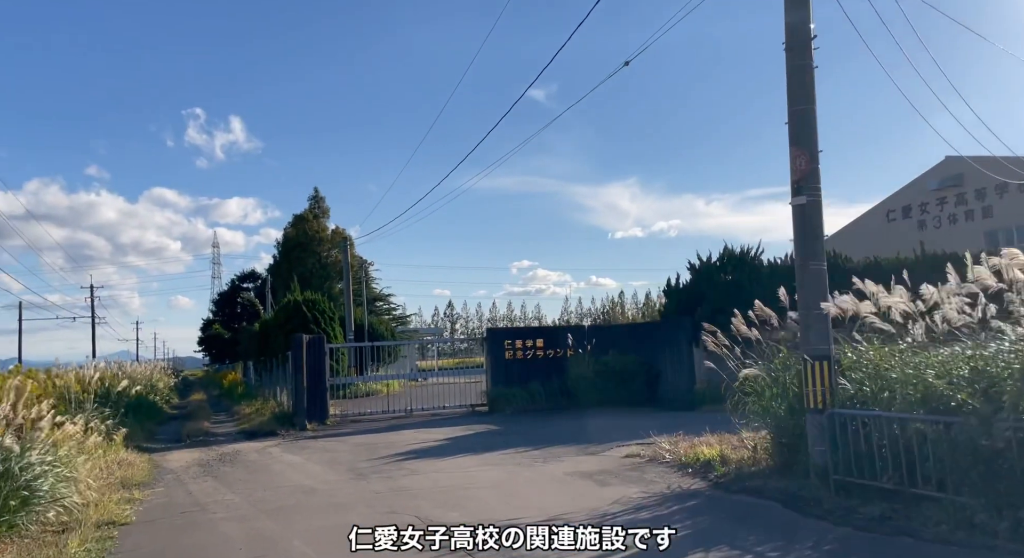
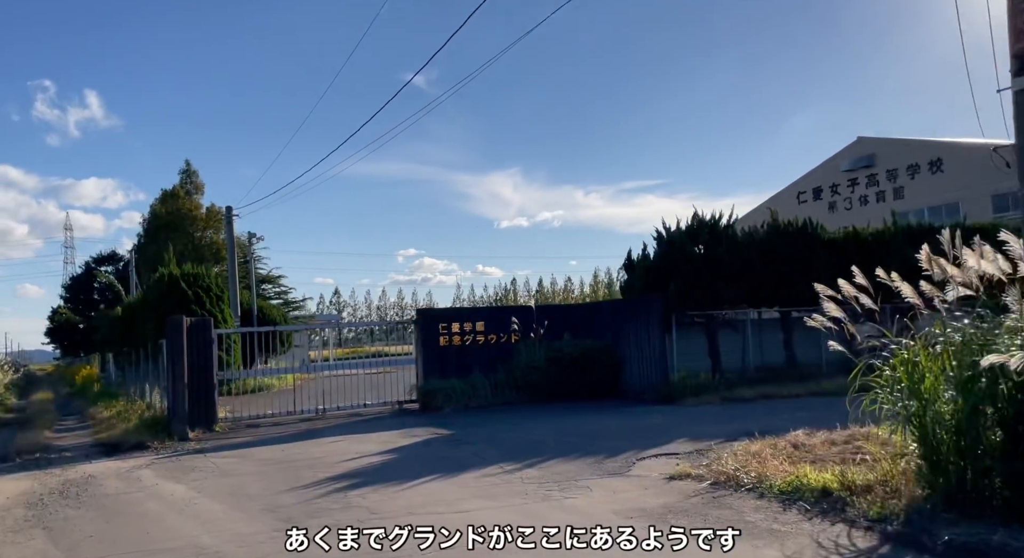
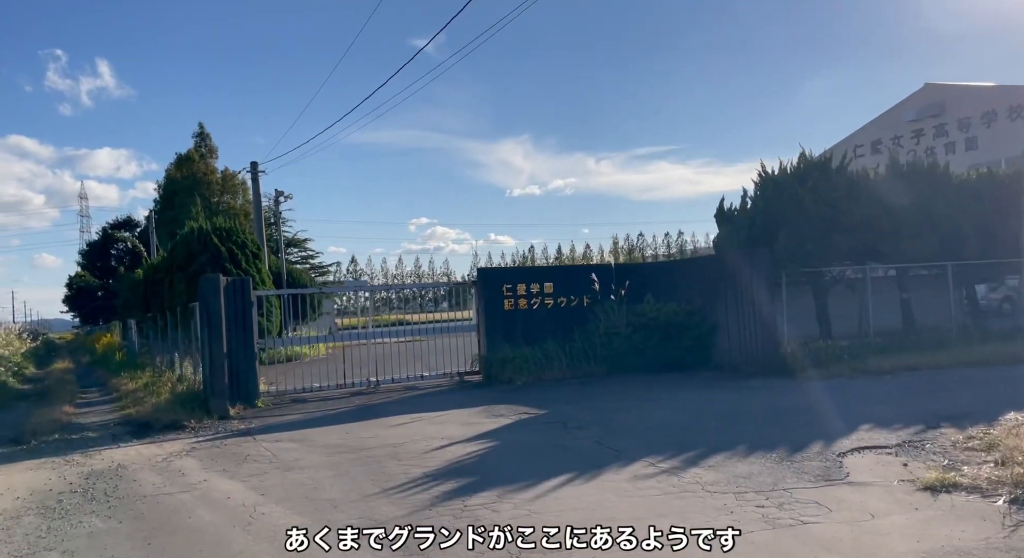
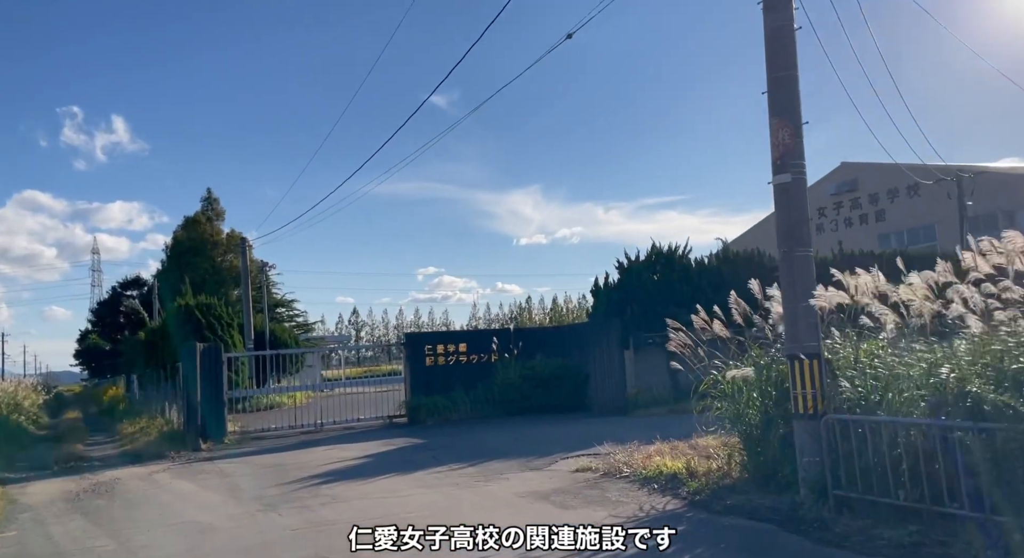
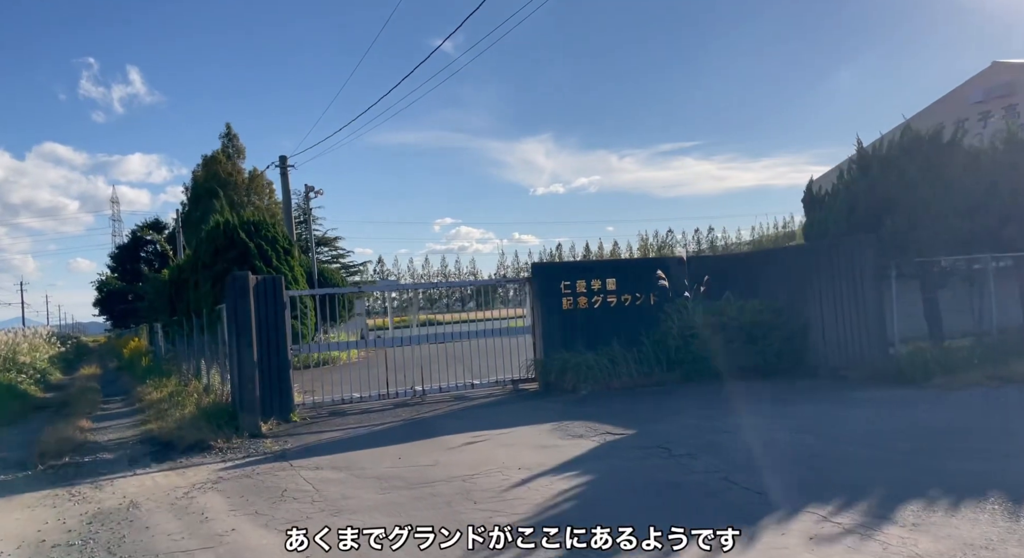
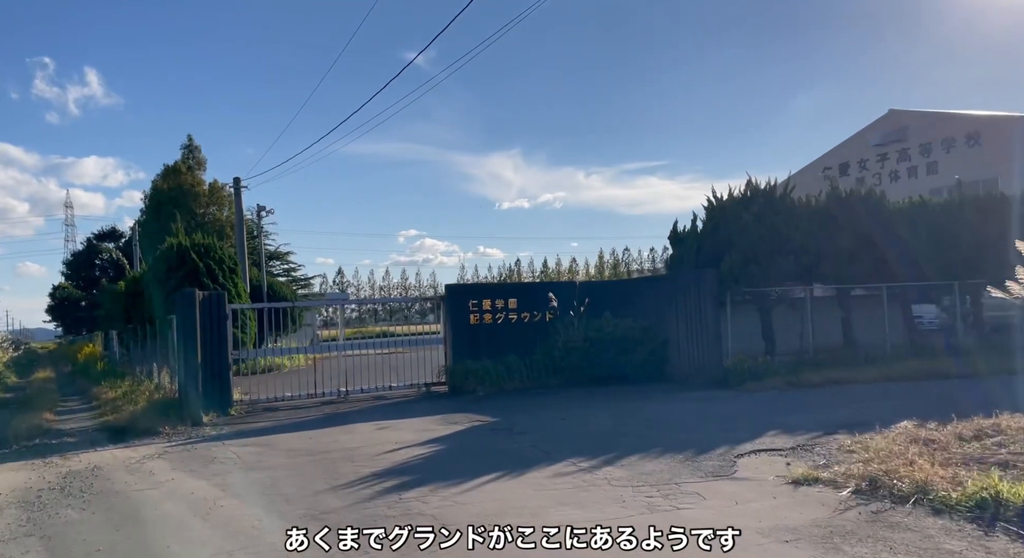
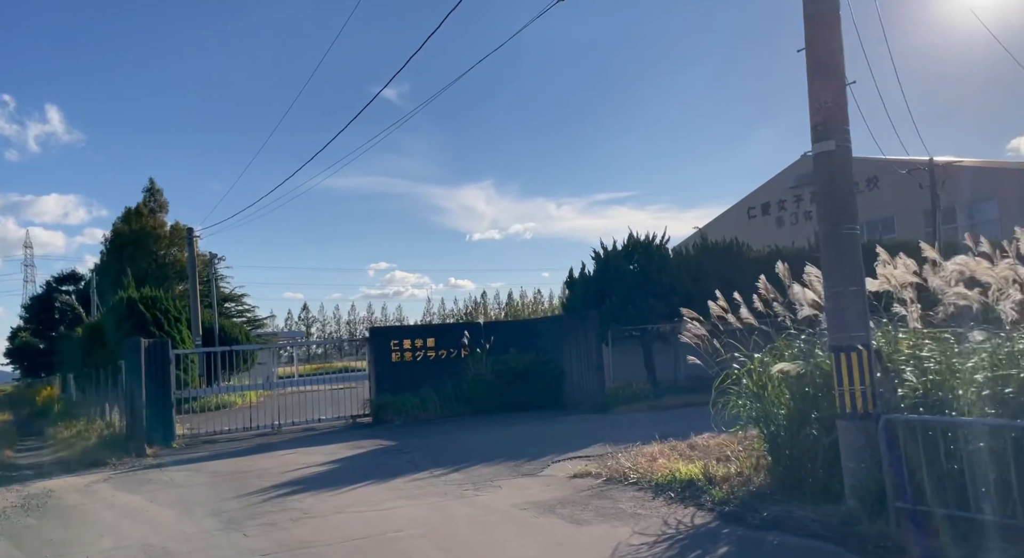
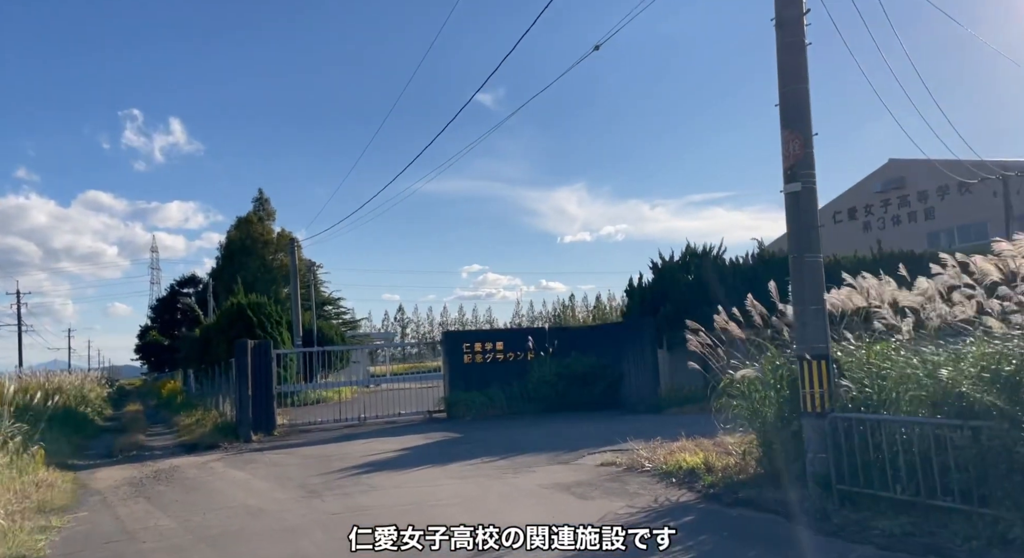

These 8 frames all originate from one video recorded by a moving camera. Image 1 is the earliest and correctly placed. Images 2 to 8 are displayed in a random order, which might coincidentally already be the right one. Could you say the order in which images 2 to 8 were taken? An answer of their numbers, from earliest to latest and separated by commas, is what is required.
8, 4, 7, 2, 6, 3, 5
